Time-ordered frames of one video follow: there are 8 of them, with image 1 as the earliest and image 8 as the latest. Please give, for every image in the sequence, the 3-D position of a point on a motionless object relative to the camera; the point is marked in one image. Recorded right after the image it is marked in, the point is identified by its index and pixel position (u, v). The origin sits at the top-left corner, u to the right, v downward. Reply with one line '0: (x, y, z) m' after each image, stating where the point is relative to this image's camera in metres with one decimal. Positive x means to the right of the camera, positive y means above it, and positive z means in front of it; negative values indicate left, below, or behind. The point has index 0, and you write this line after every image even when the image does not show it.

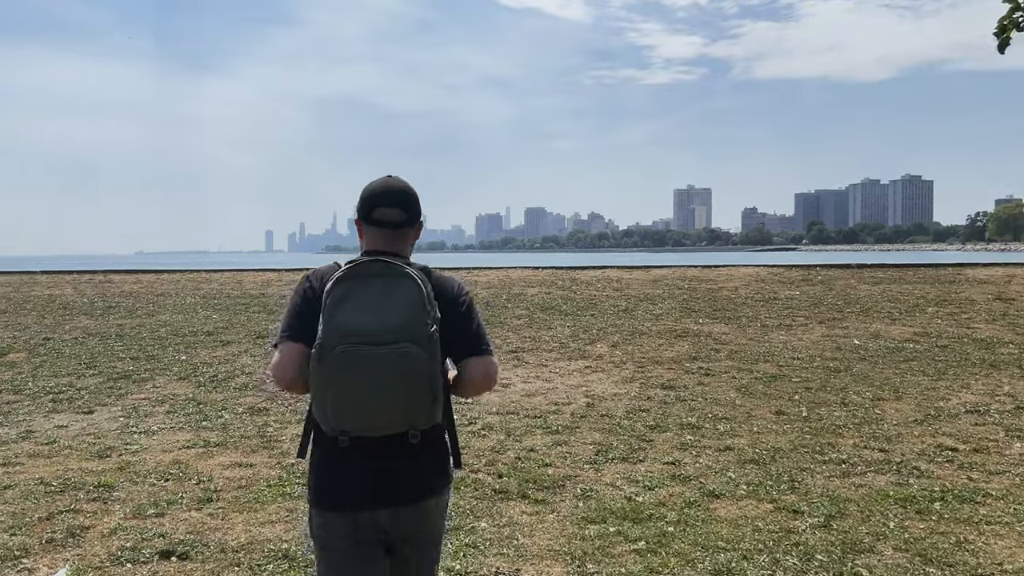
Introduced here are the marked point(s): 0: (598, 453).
0: (+0.6, -1.1, +6.1) m
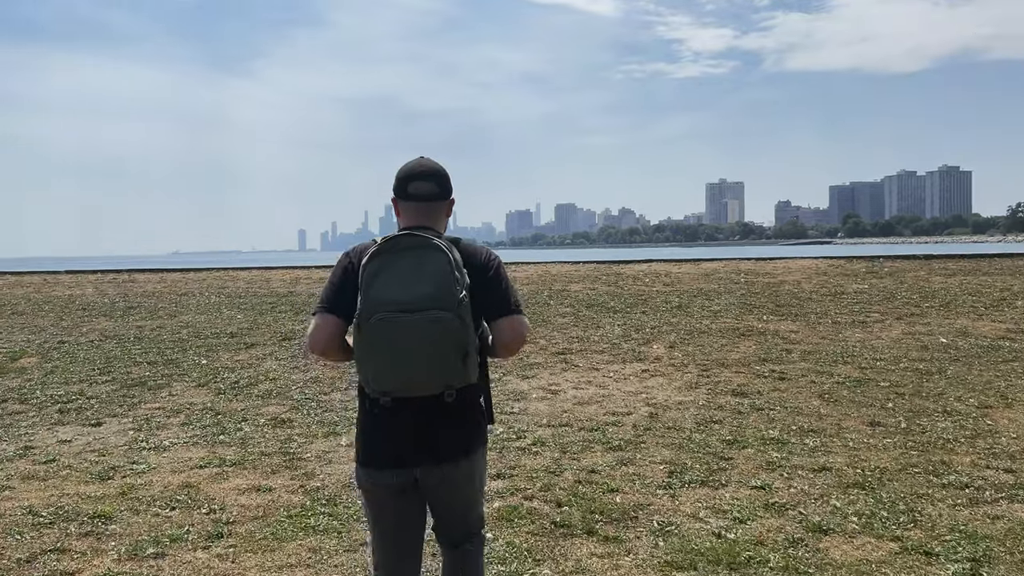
0: (+0.9, -1.1, +5.2) m
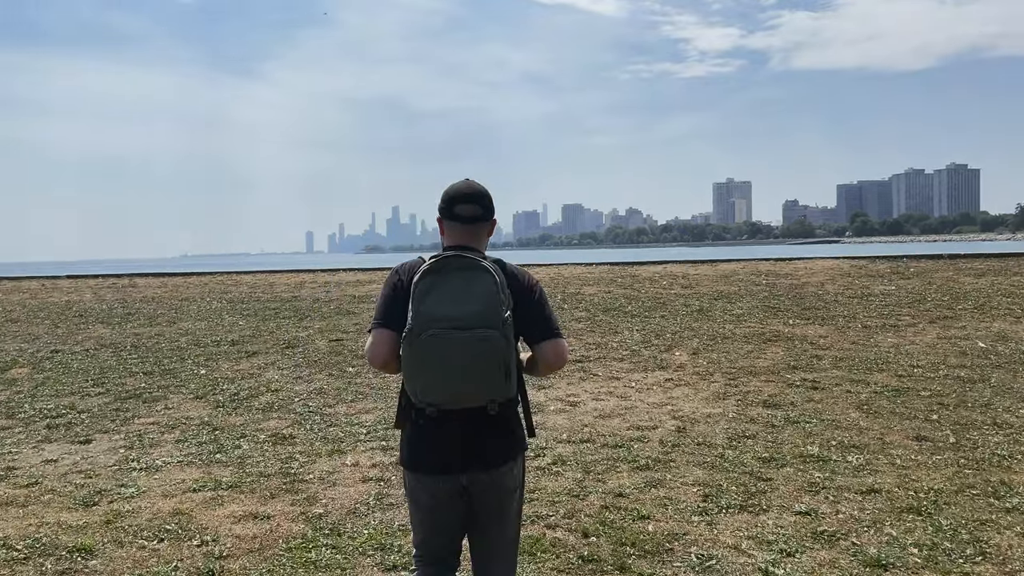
0: (+1.0, -1.1, +4.8) m
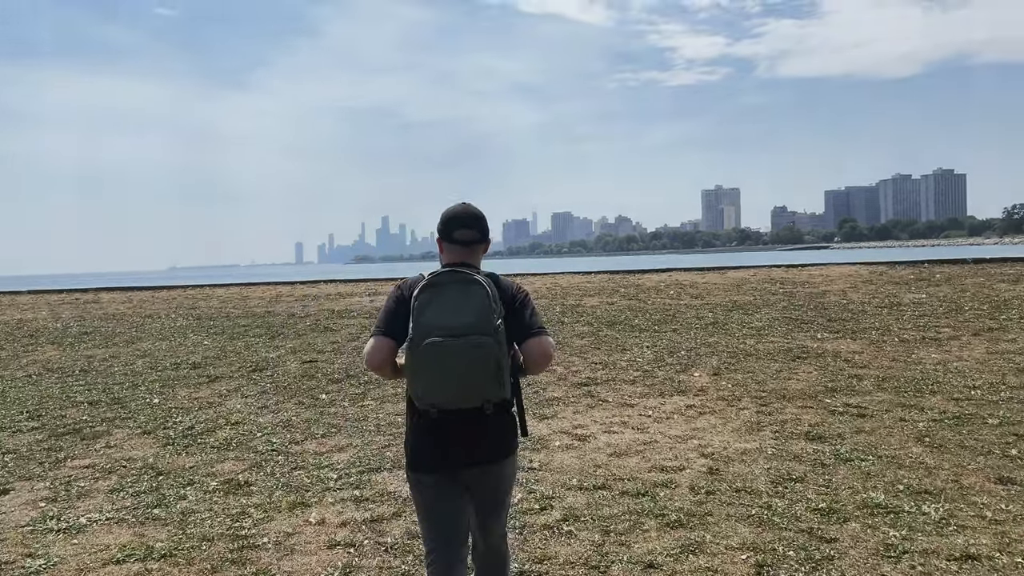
0: (+1.0, -1.2, +3.8) m
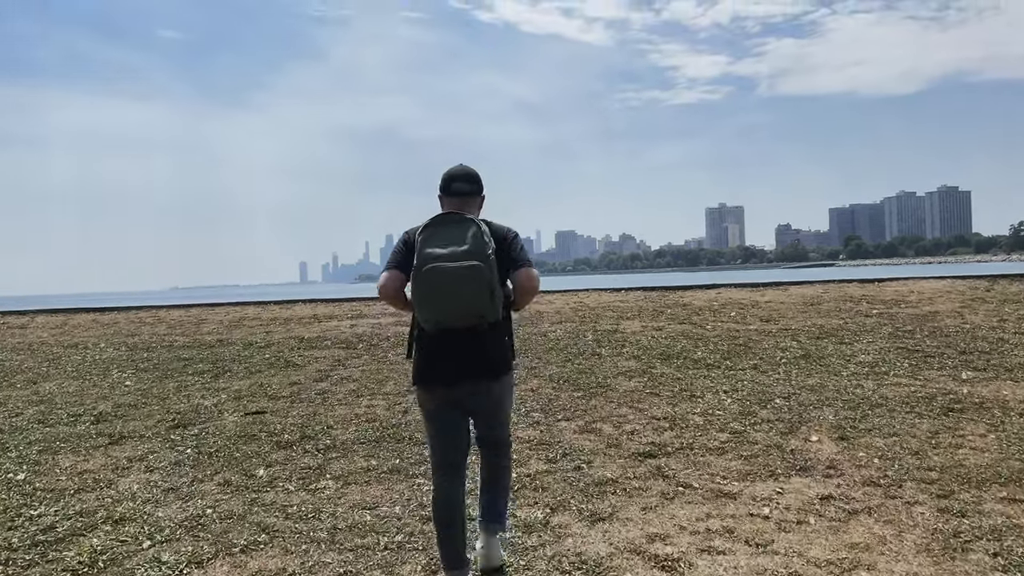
0: (+1.2, -1.2, +1.4) m
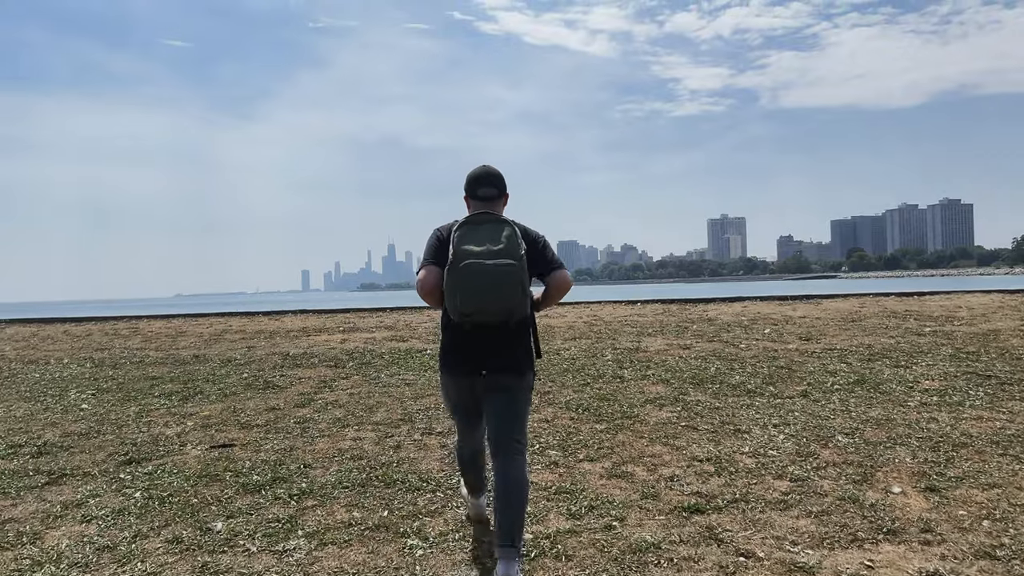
0: (+1.2, -1.3, +0.5) m
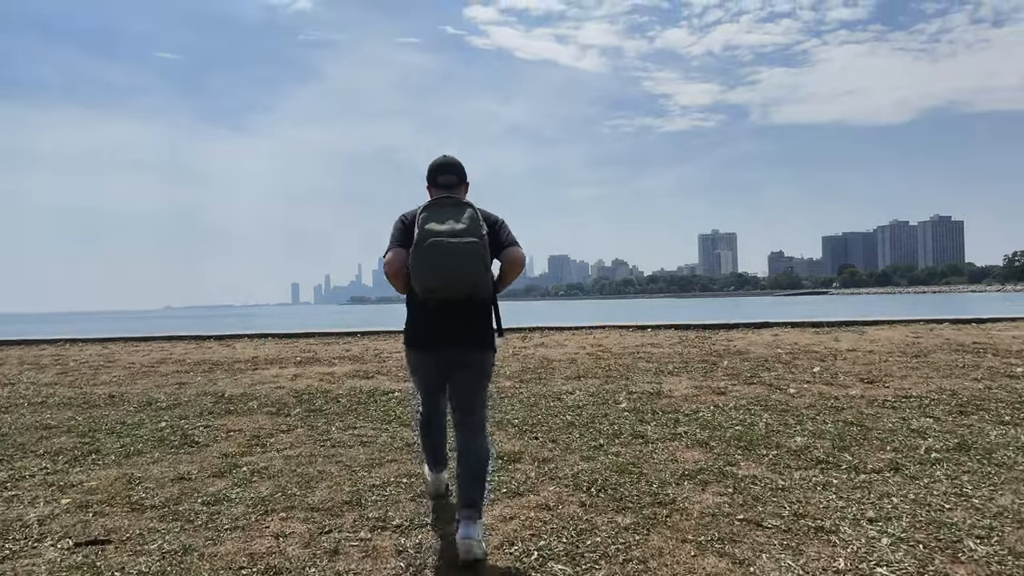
0: (+1.2, -1.3, -1.0) m
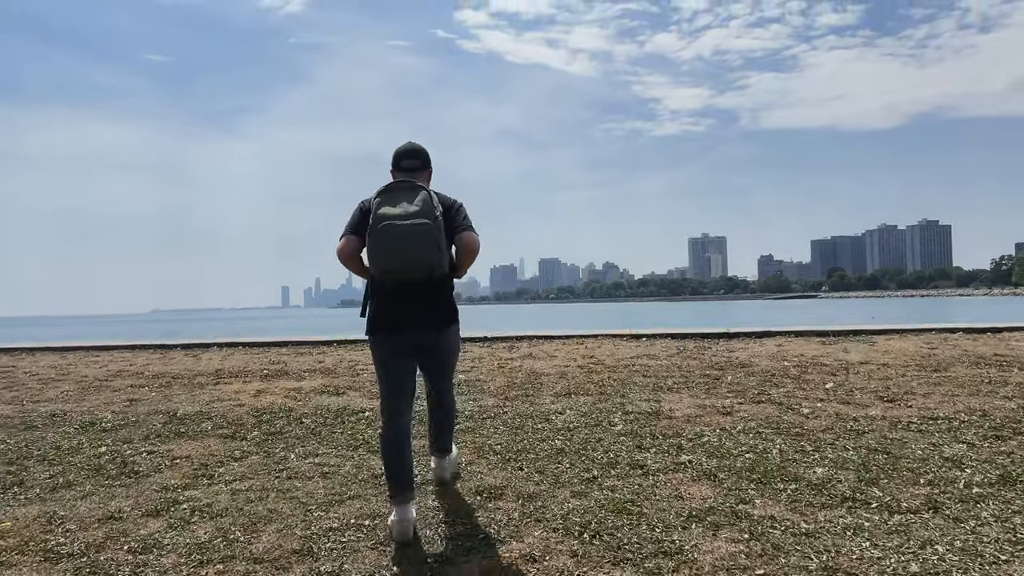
0: (+1.2, -1.4, -1.5) m
